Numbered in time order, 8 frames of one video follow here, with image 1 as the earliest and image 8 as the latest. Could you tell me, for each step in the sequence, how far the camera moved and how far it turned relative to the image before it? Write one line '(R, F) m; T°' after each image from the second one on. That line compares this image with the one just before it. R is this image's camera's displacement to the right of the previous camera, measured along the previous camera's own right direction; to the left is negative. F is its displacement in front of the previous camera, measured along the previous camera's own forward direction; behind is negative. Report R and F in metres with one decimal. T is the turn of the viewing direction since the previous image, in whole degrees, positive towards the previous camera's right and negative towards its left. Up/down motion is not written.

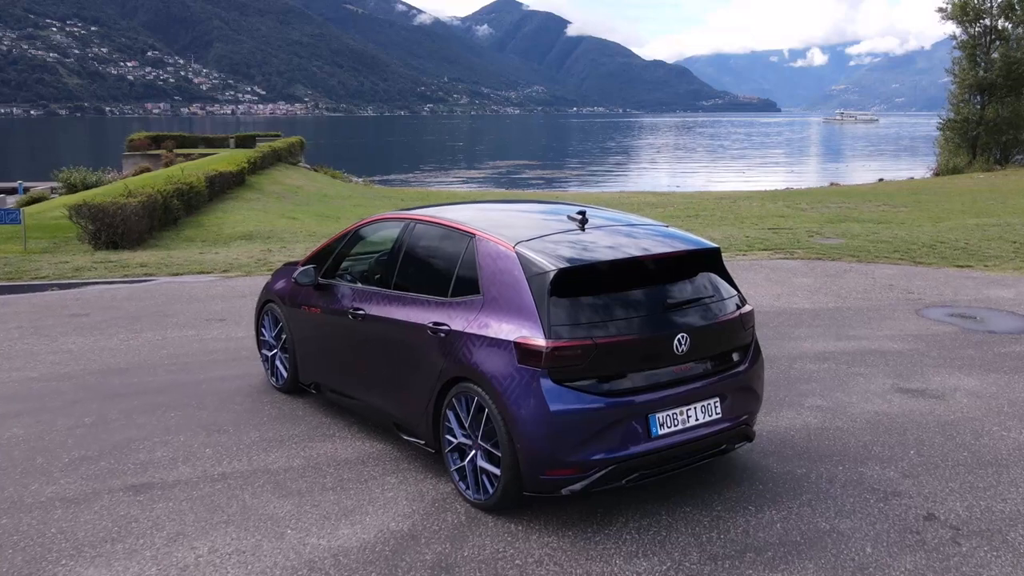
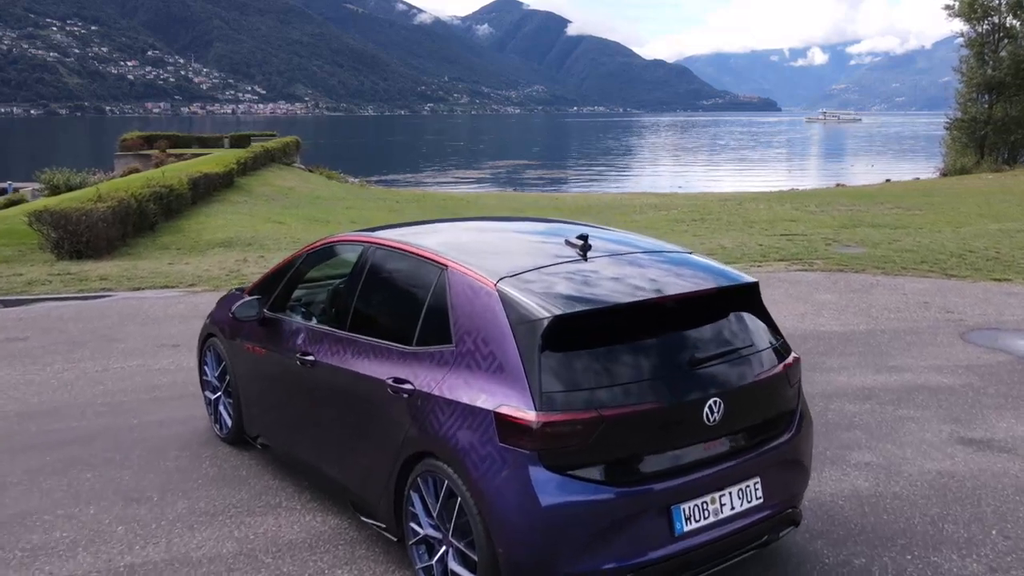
(+0.1, +1.2) m; 0°
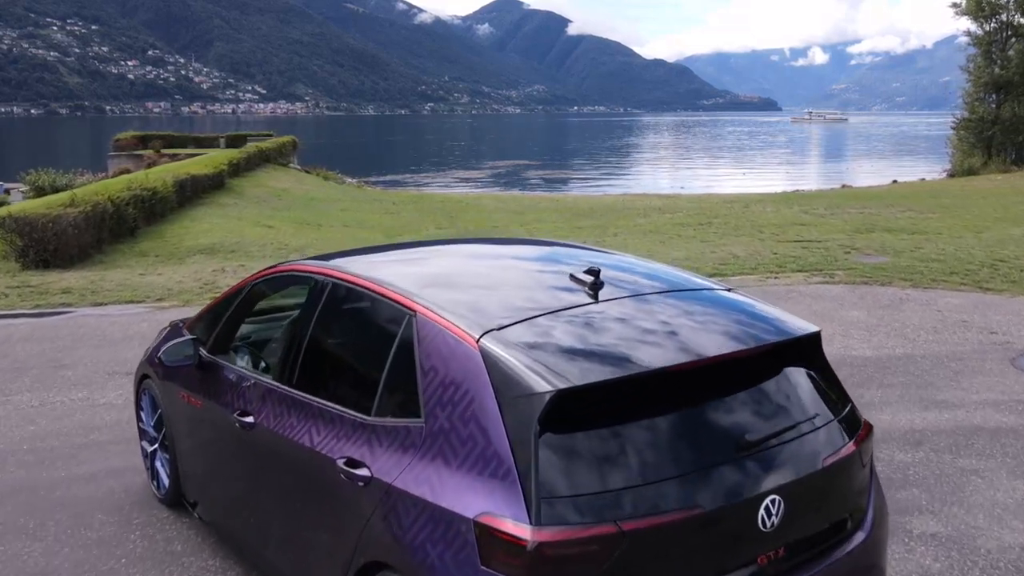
(0.0, +1.0) m; 0°
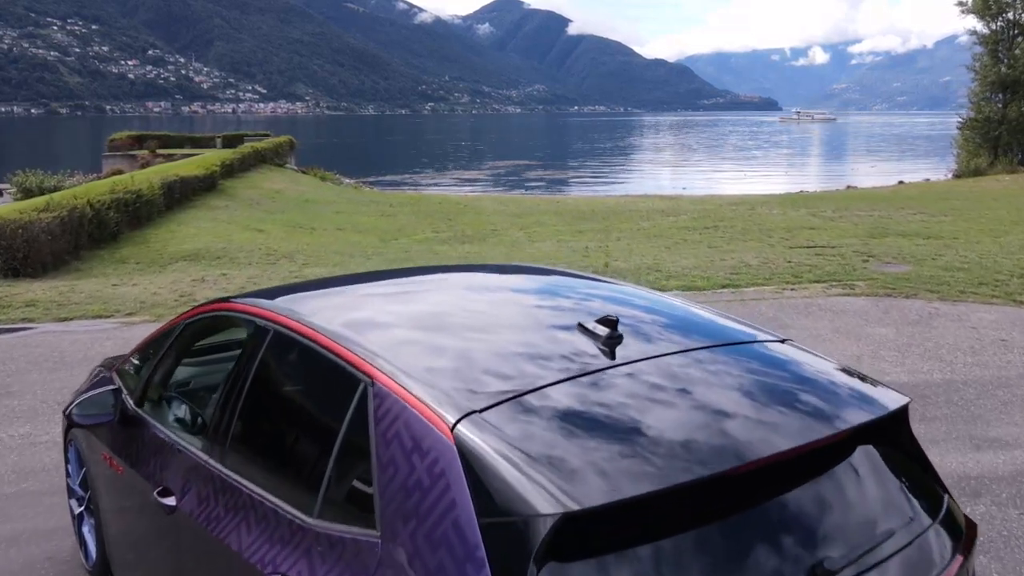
(0.0, +0.9) m; 0°
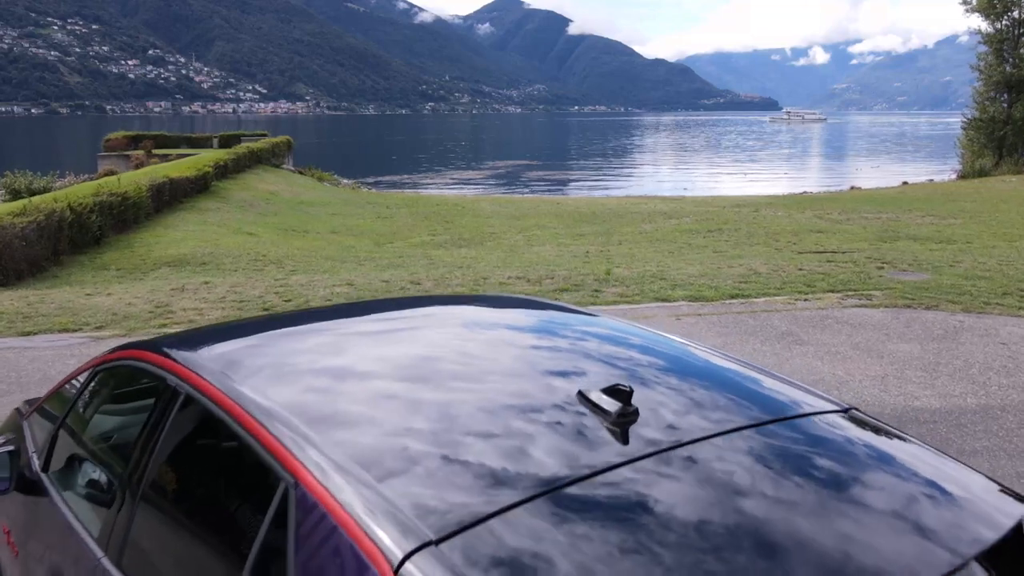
(0.0, +0.7) m; 0°
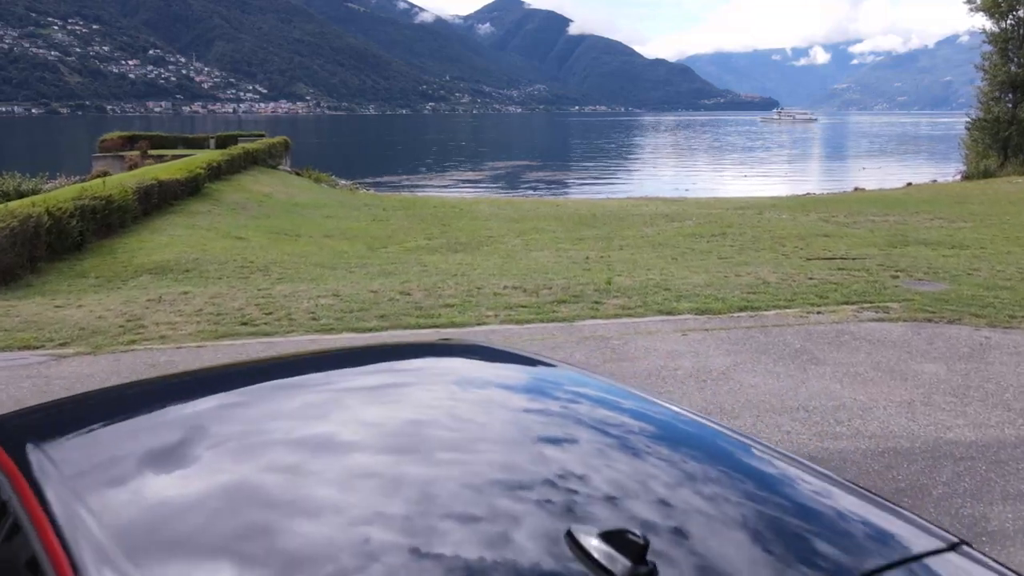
(0.0, +0.7) m; 0°
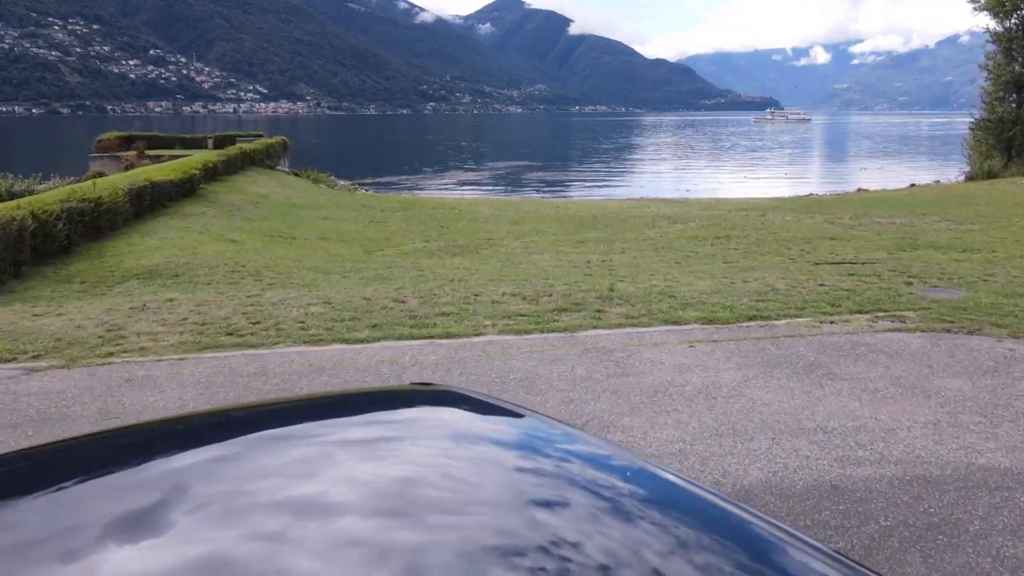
(0.0, +0.5) m; 0°
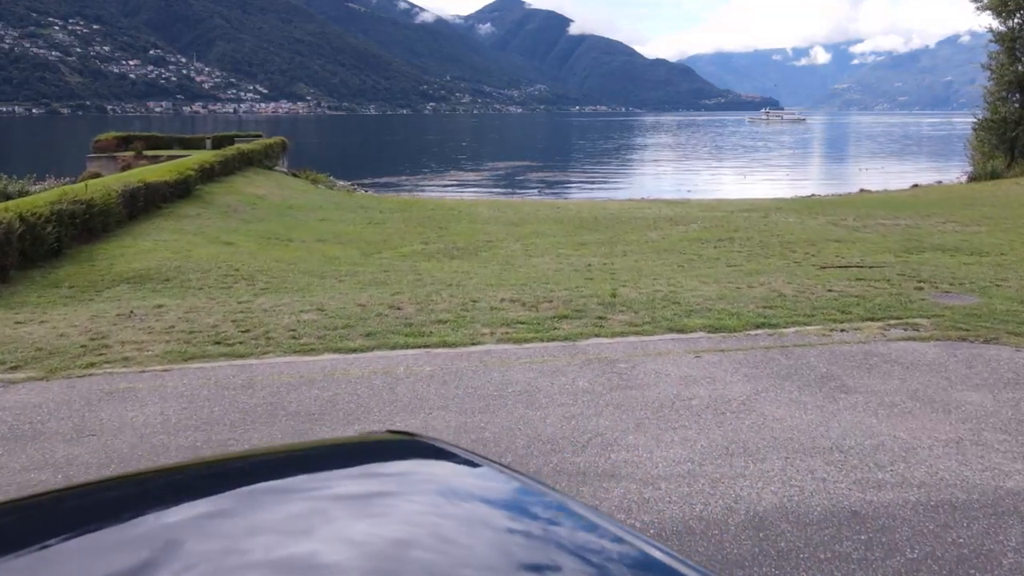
(0.0, +0.4) m; 0°
